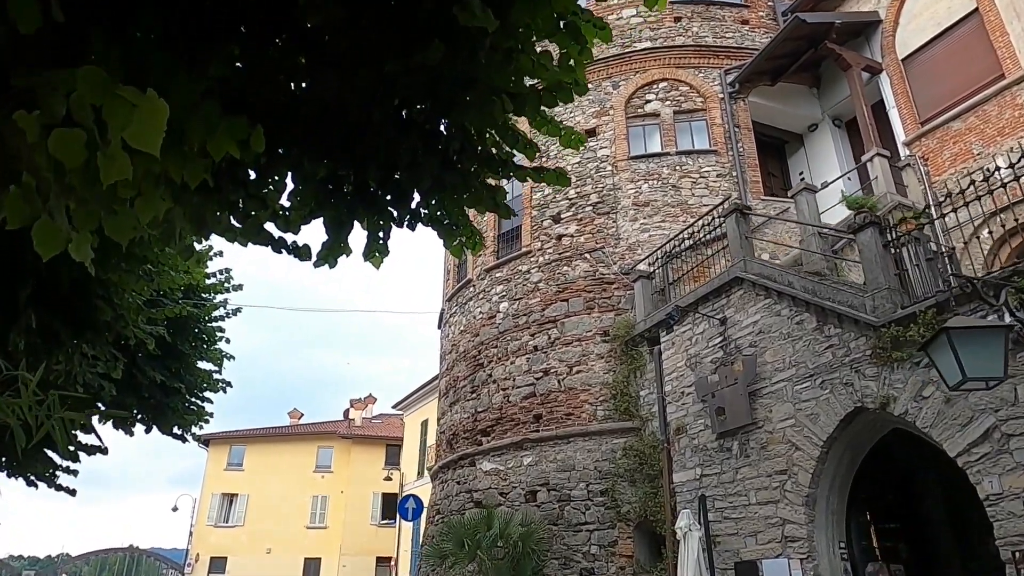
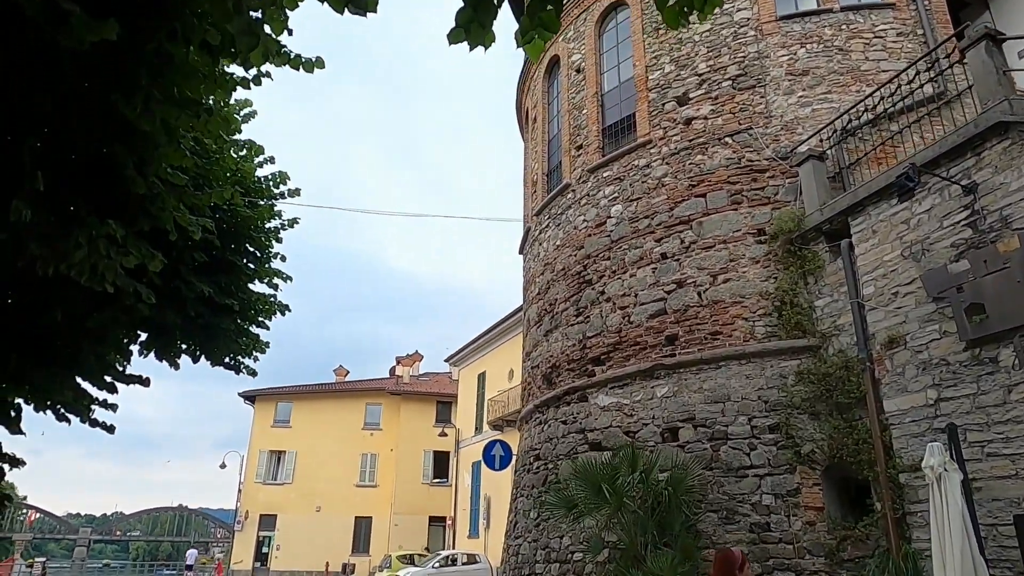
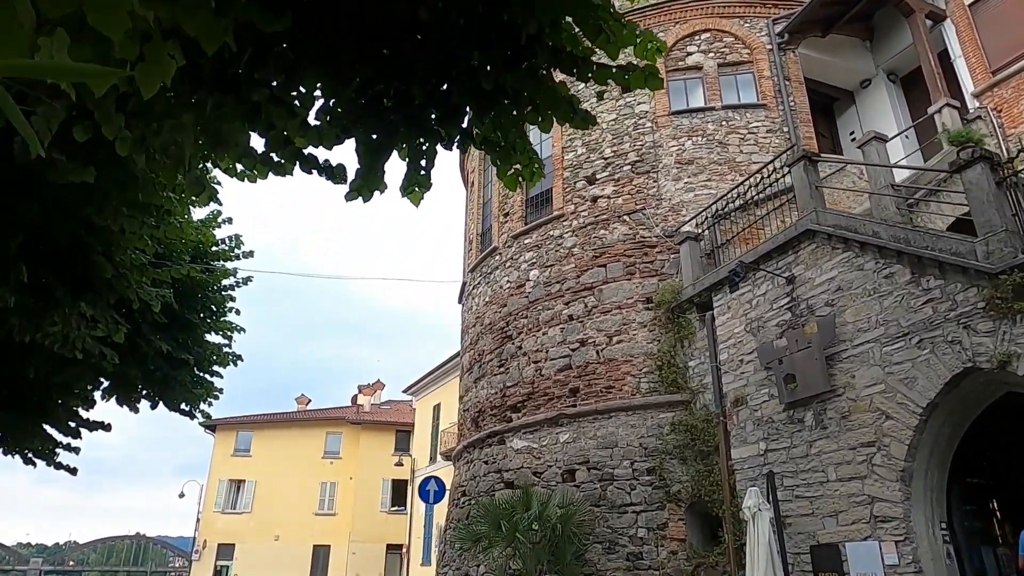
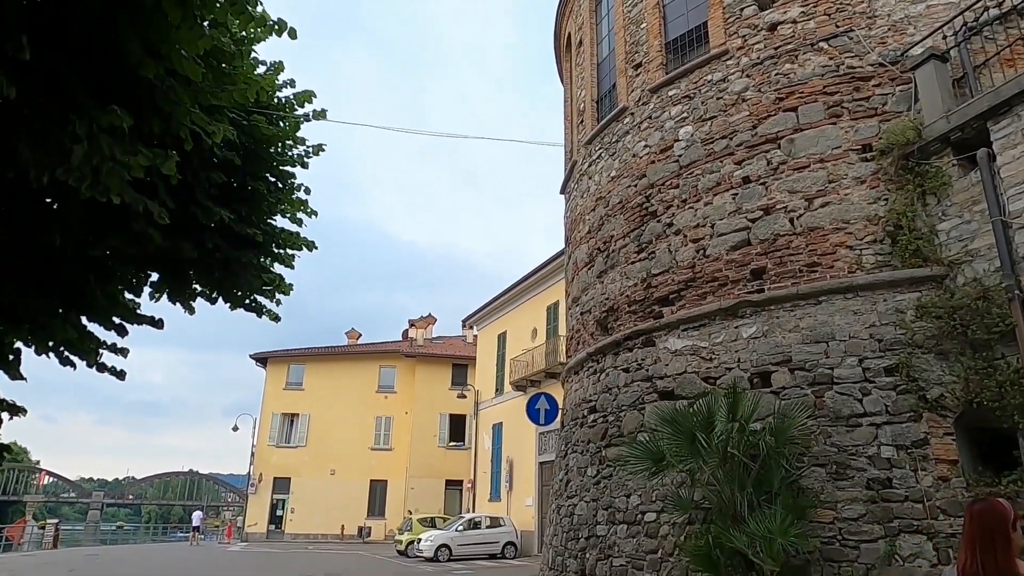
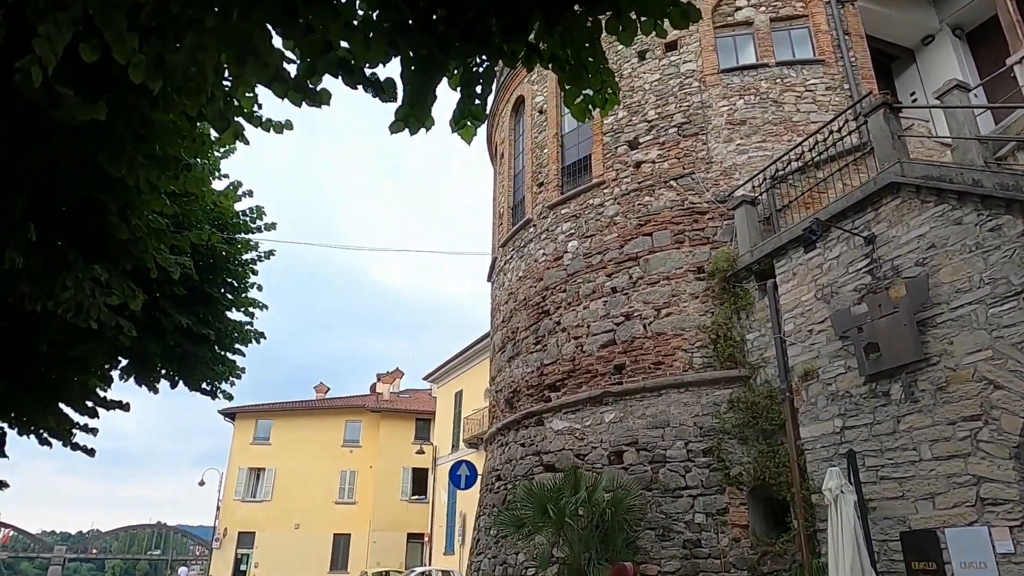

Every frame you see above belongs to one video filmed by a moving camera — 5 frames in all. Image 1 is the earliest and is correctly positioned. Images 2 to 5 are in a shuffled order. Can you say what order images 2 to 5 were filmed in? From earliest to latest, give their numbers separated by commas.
3, 5, 2, 4
